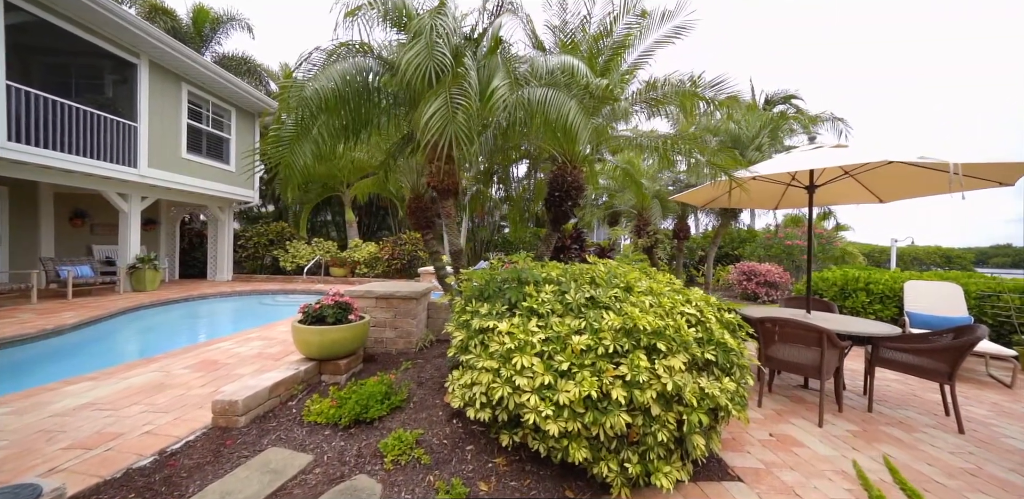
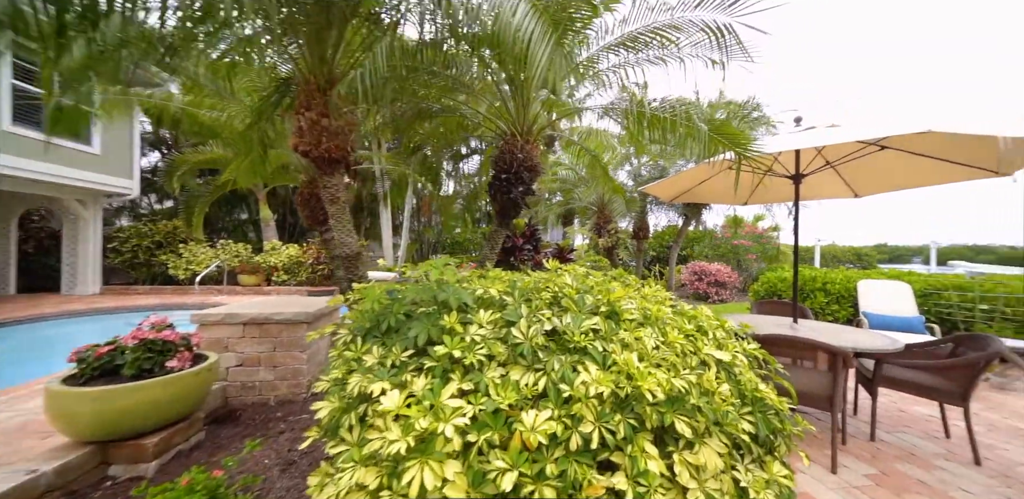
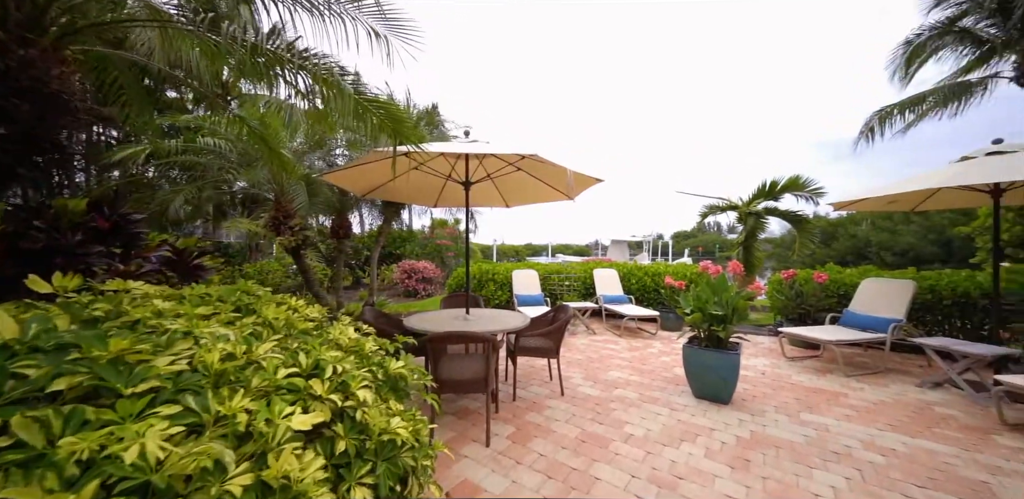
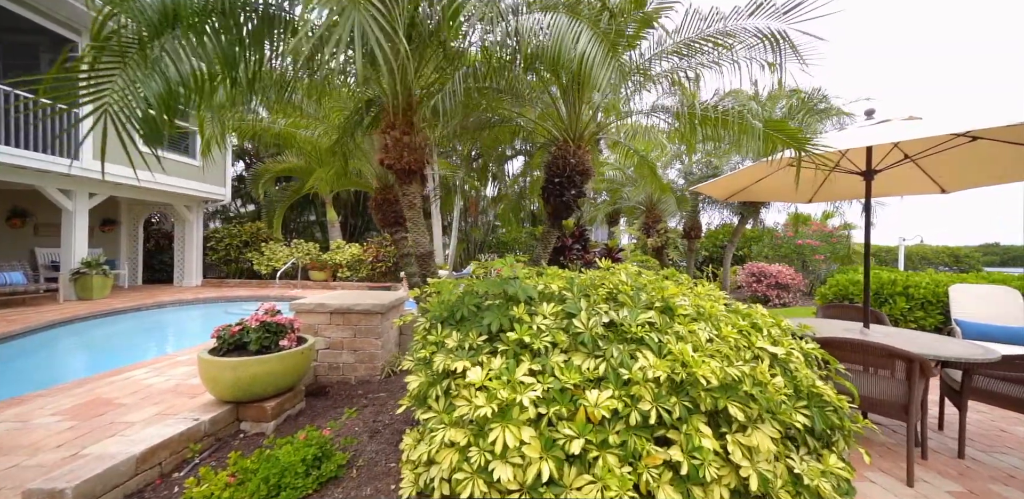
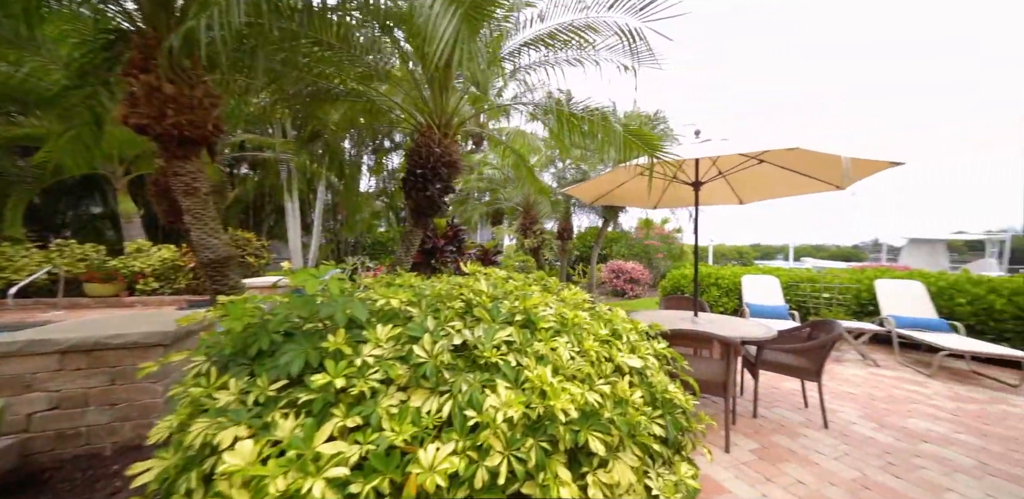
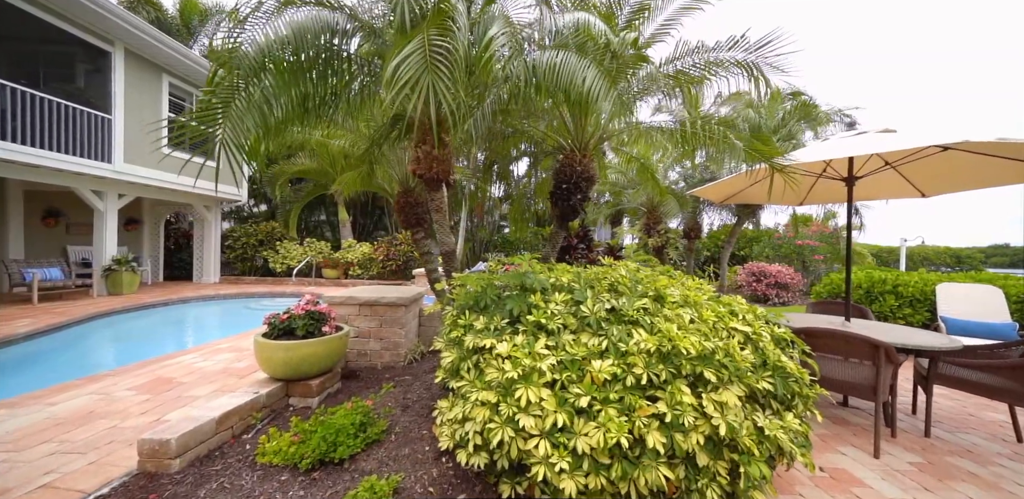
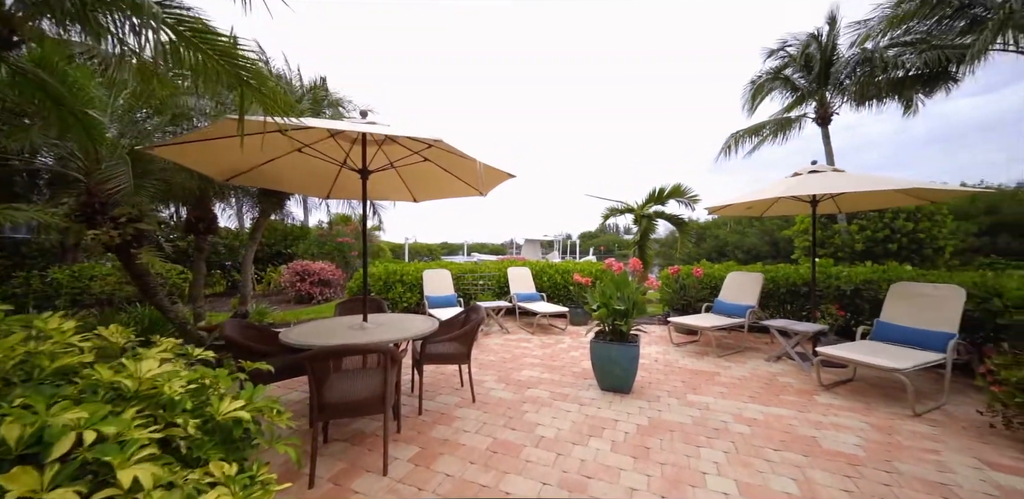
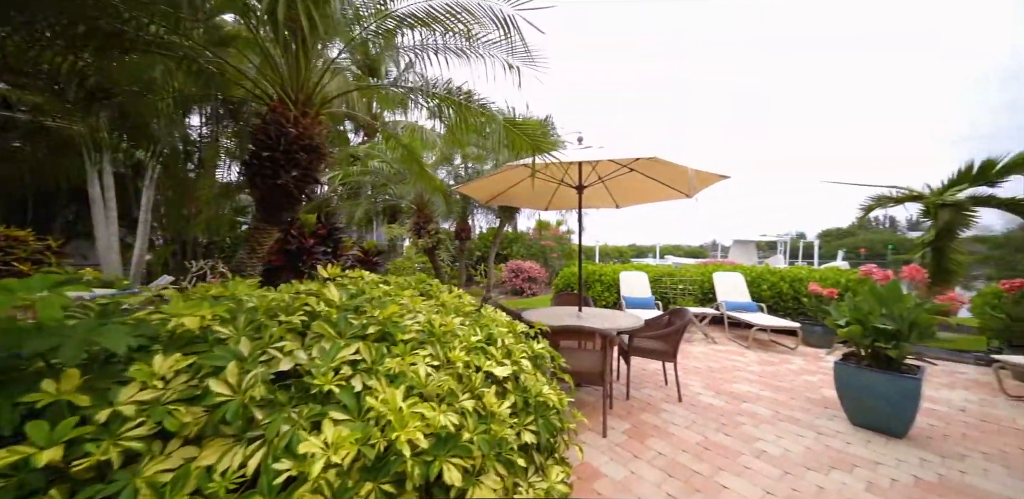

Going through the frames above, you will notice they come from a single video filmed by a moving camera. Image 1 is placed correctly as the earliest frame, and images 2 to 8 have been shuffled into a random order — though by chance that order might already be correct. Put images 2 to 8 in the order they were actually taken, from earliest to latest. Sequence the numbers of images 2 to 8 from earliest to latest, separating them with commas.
6, 4, 2, 5, 8, 3, 7
